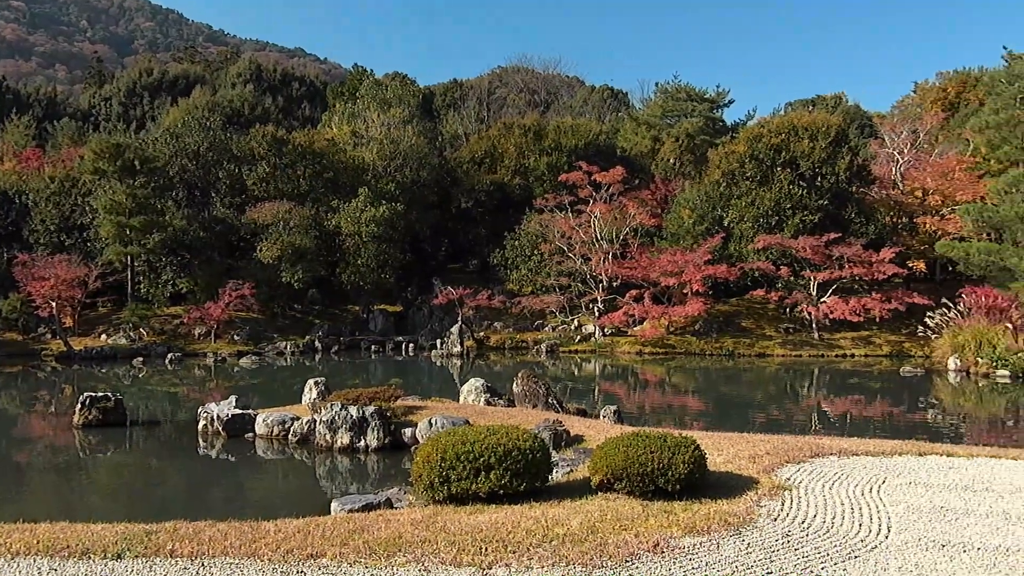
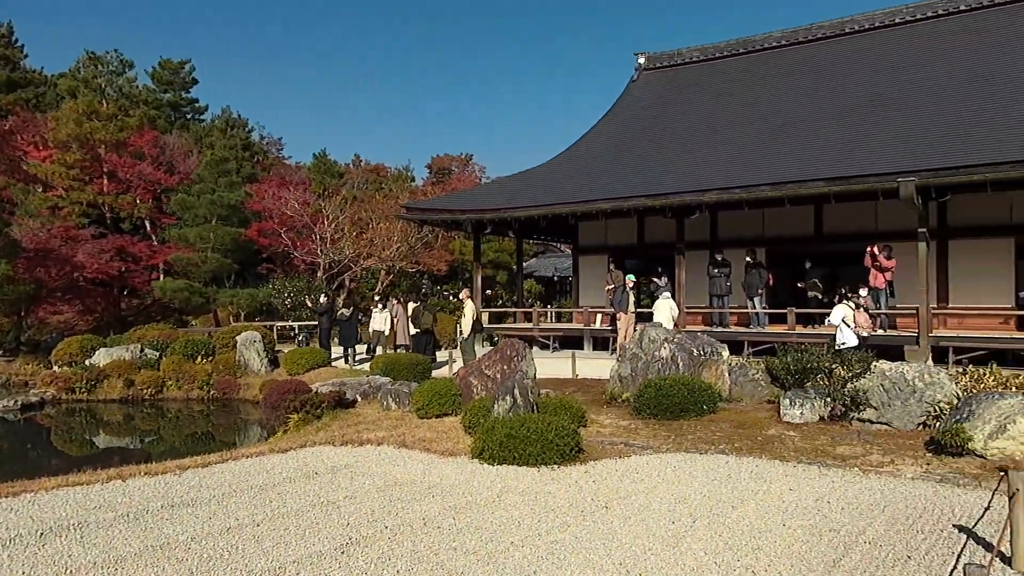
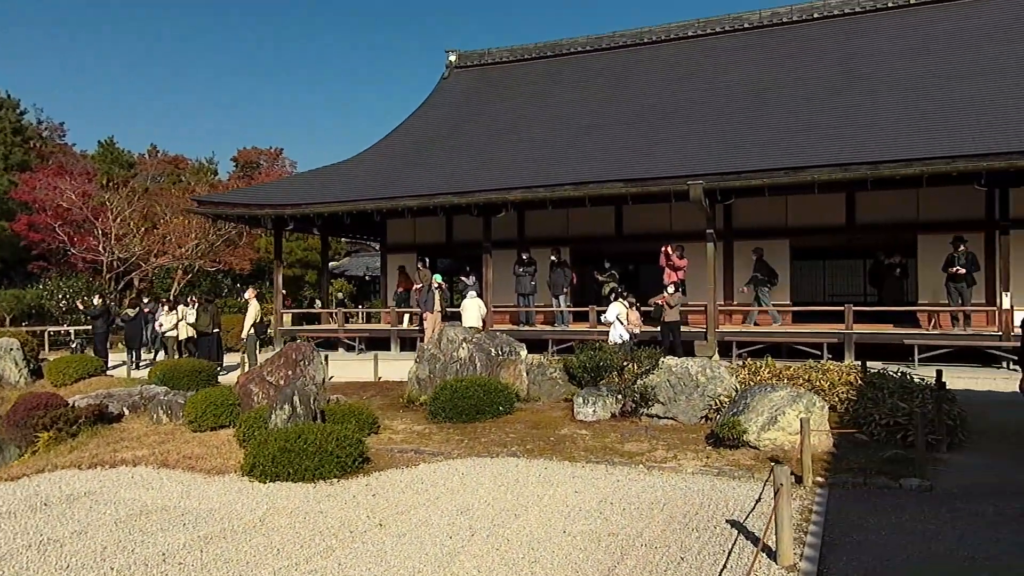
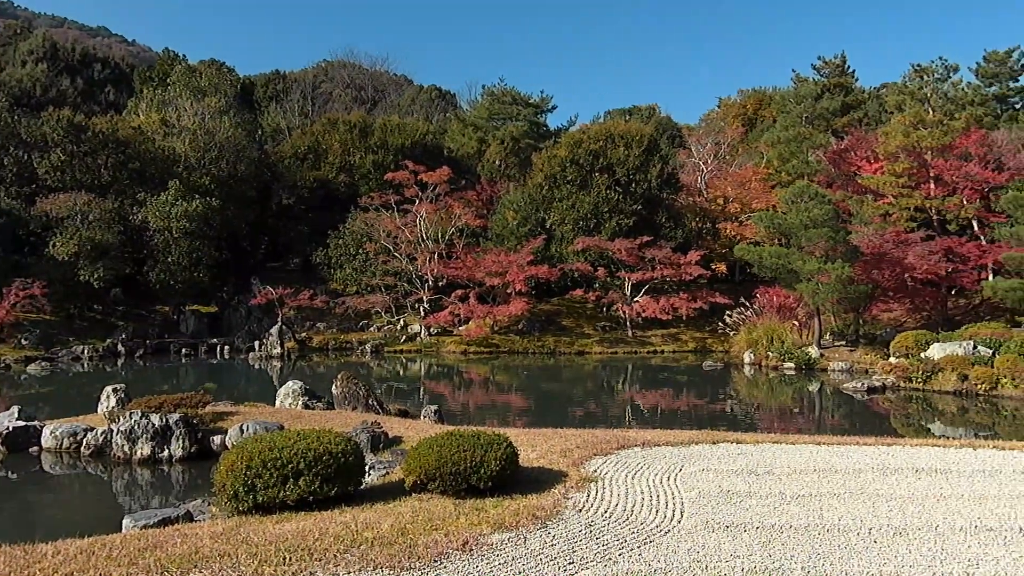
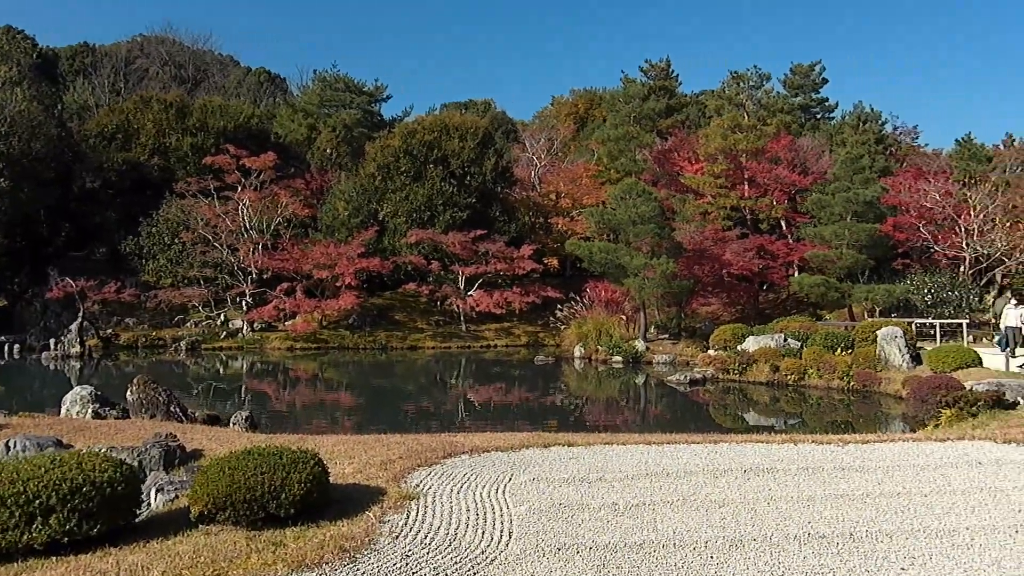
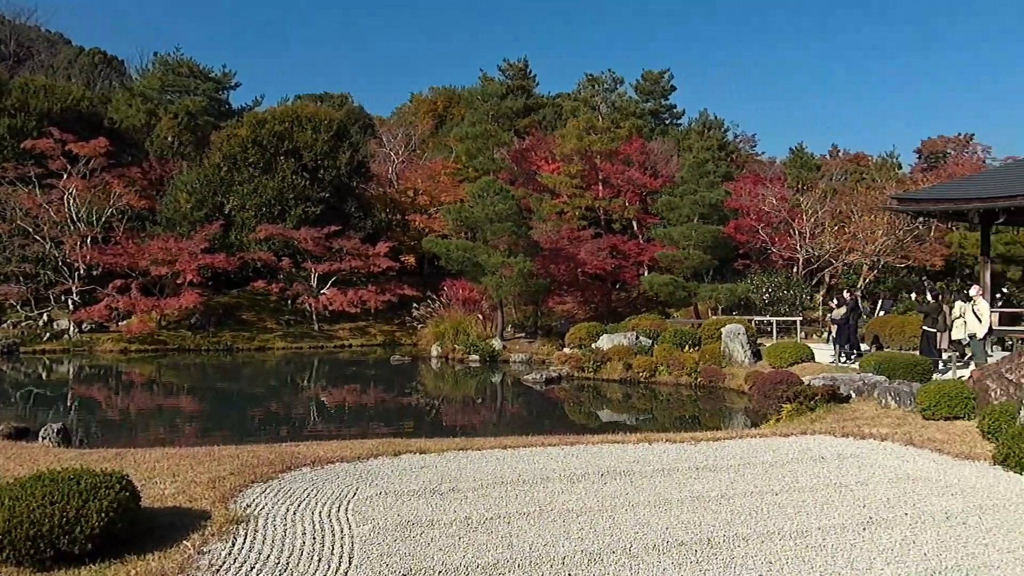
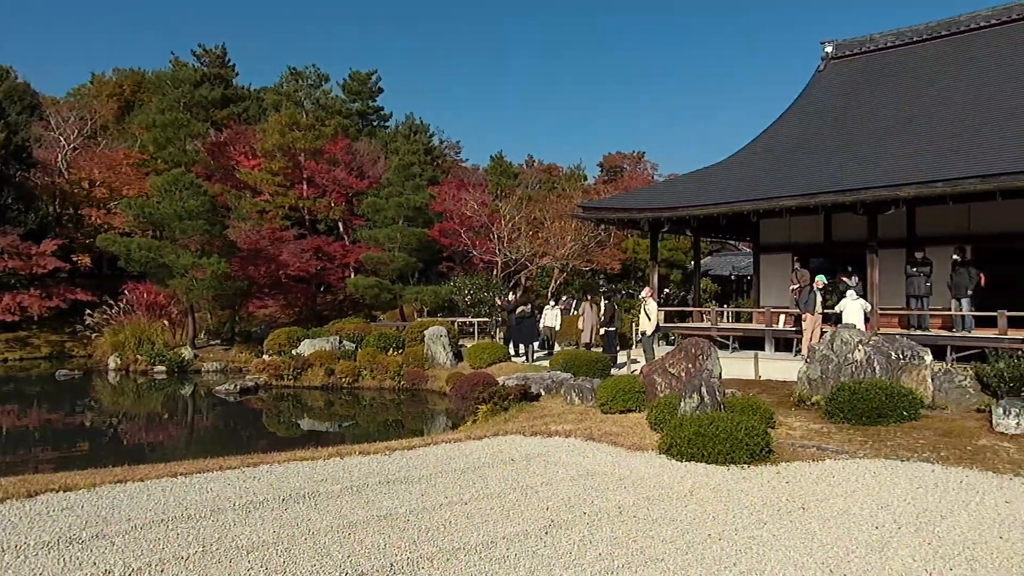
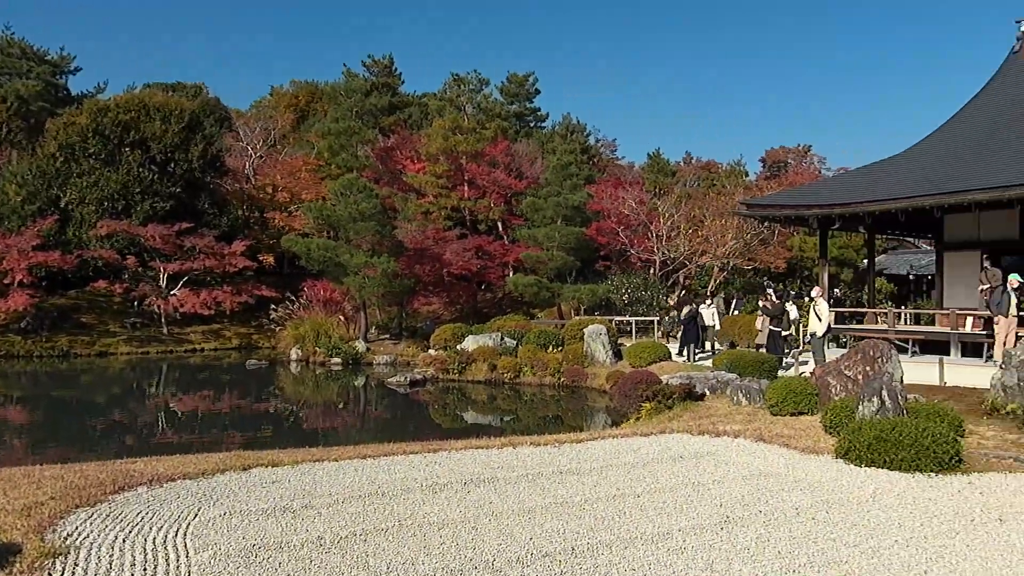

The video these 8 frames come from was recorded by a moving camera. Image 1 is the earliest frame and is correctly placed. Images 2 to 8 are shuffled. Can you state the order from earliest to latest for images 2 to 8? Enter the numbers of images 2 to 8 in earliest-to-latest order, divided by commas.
4, 5, 6, 8, 7, 2, 3
